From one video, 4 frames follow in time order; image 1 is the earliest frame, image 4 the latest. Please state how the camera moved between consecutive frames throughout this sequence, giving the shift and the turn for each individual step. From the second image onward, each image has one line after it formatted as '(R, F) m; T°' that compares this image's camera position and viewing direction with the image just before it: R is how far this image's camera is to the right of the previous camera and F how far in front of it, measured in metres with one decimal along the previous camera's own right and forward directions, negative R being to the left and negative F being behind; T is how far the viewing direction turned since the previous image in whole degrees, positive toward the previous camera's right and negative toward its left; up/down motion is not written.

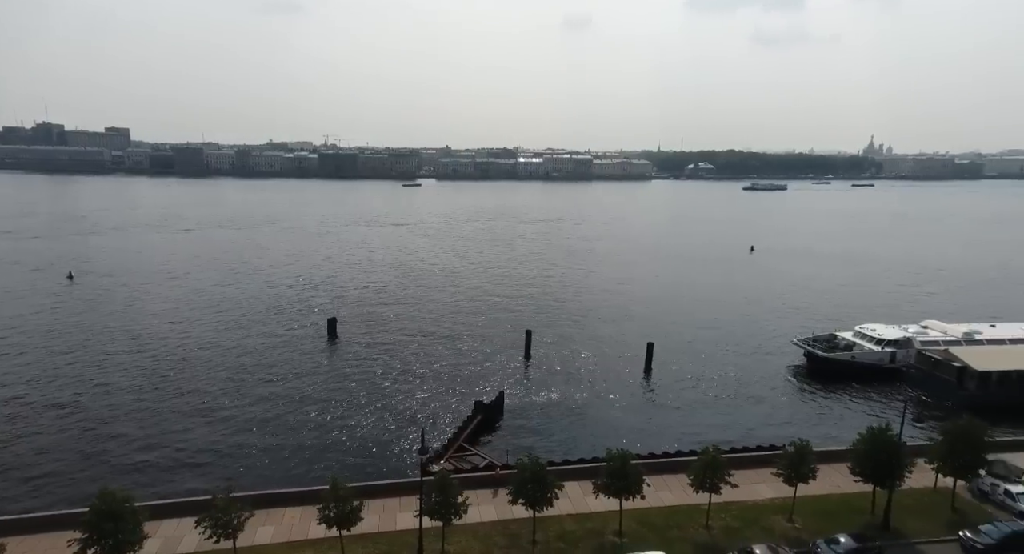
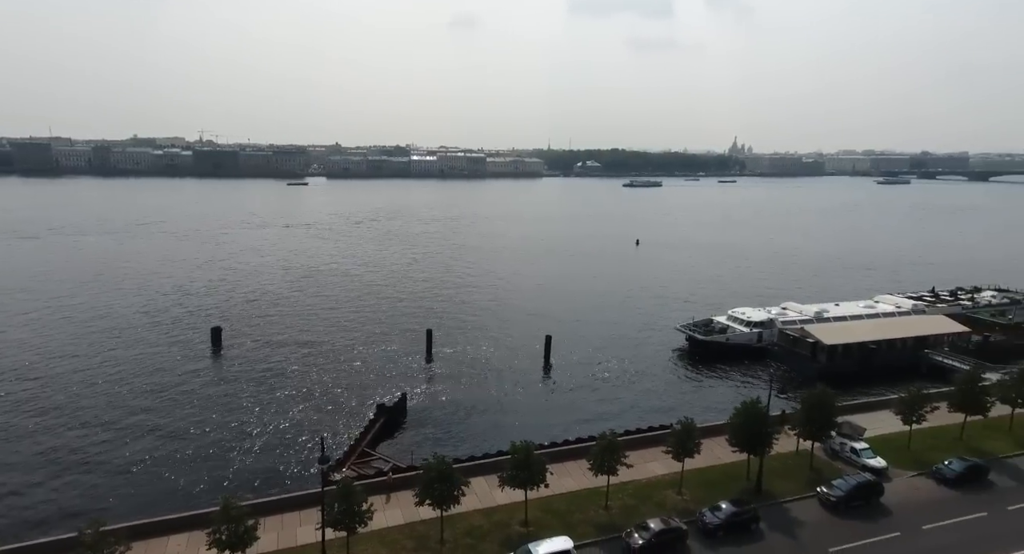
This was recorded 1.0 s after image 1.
(+0.3, -2.2) m; +9°
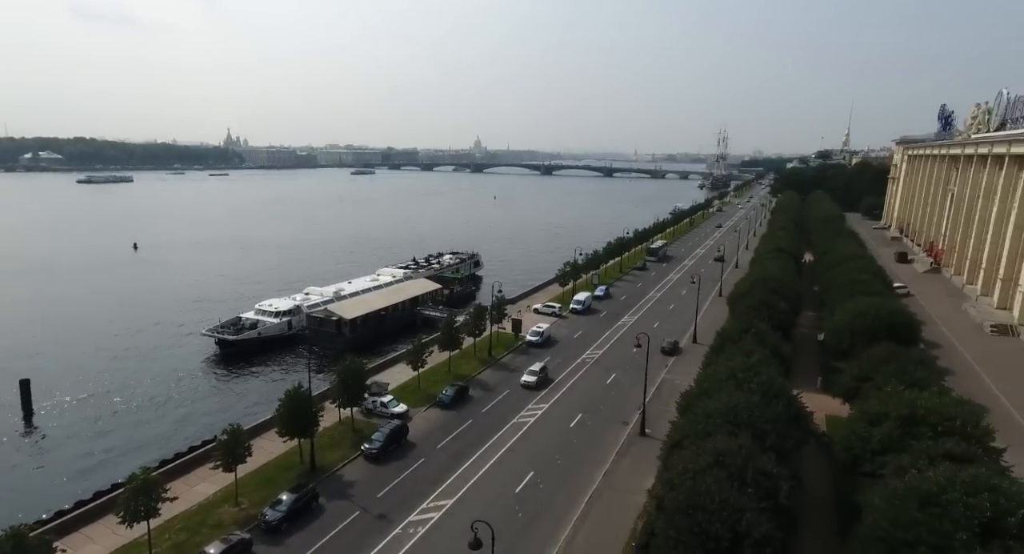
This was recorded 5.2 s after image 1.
(0.0, -4.2) m; +41°
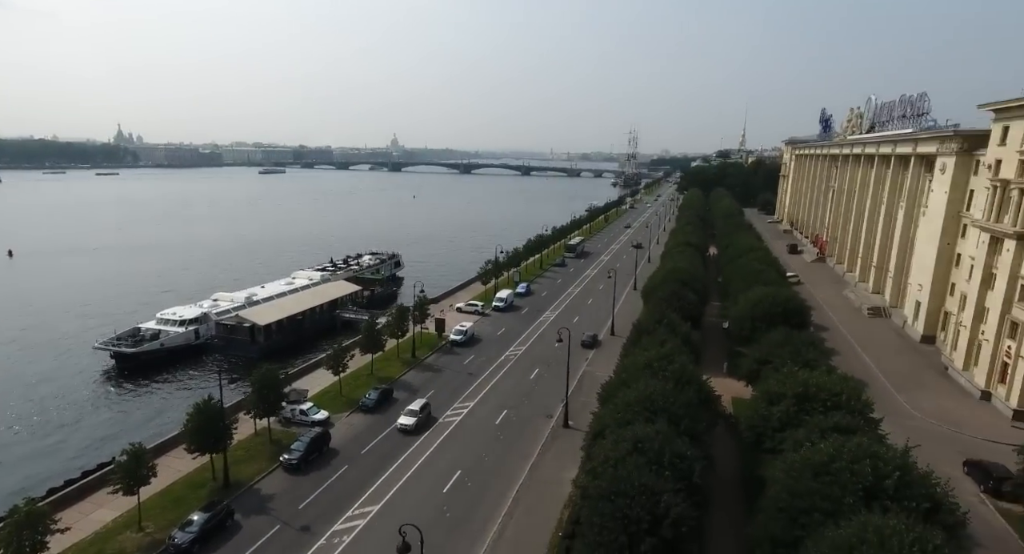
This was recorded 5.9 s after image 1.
(0.0, -0.3) m; +7°
